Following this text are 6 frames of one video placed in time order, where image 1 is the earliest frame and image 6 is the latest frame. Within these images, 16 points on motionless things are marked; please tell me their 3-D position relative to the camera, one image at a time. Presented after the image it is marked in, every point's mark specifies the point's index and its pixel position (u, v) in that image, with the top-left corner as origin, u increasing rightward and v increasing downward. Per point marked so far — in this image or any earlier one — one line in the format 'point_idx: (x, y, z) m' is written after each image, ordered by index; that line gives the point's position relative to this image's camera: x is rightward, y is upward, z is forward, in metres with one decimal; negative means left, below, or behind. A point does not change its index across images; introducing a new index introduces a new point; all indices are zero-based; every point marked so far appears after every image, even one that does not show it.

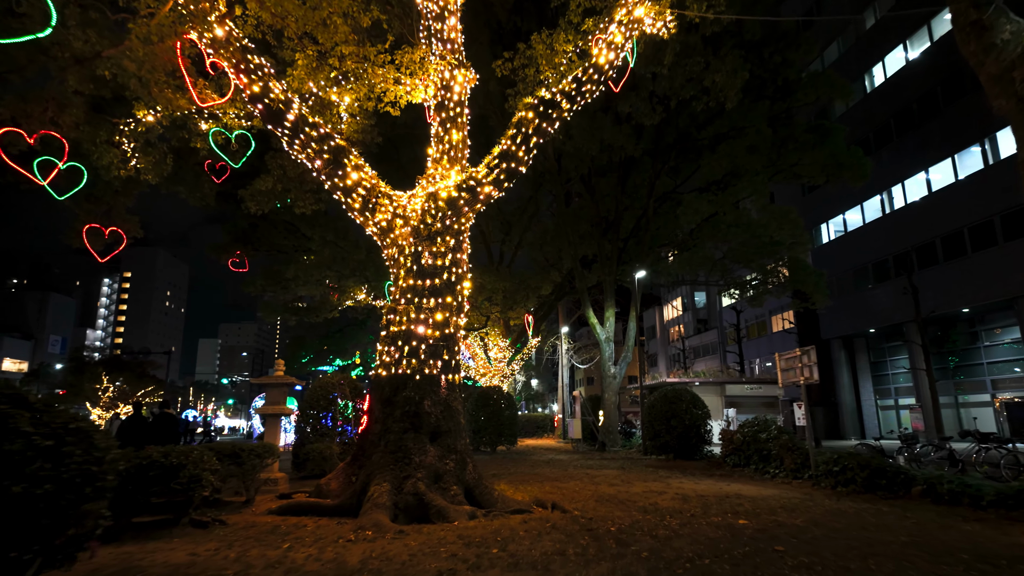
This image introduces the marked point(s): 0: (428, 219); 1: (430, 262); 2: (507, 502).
0: (-1.0, +0.8, +6.8) m
1: (-1.0, +0.3, +6.7) m
2: (-0.1, -2.4, +6.3) m
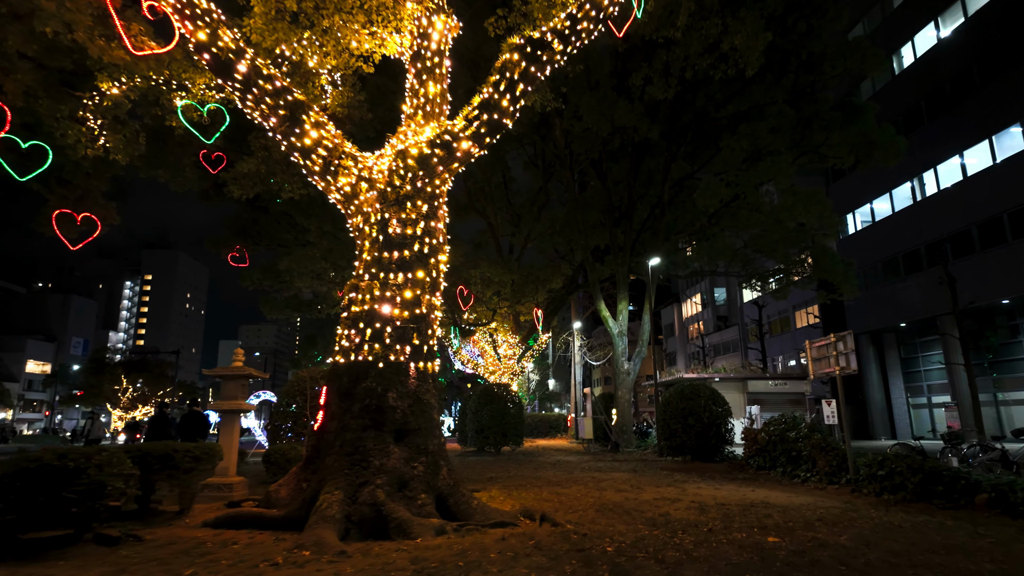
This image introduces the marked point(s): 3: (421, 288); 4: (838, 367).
0: (-1.2, +1.1, +5.8) m
1: (-1.1, +0.6, +5.7) m
2: (-0.2, -2.1, +5.3) m
3: (-0.9, 0.0, +5.7) m
4: (+4.9, -1.2, +8.4) m
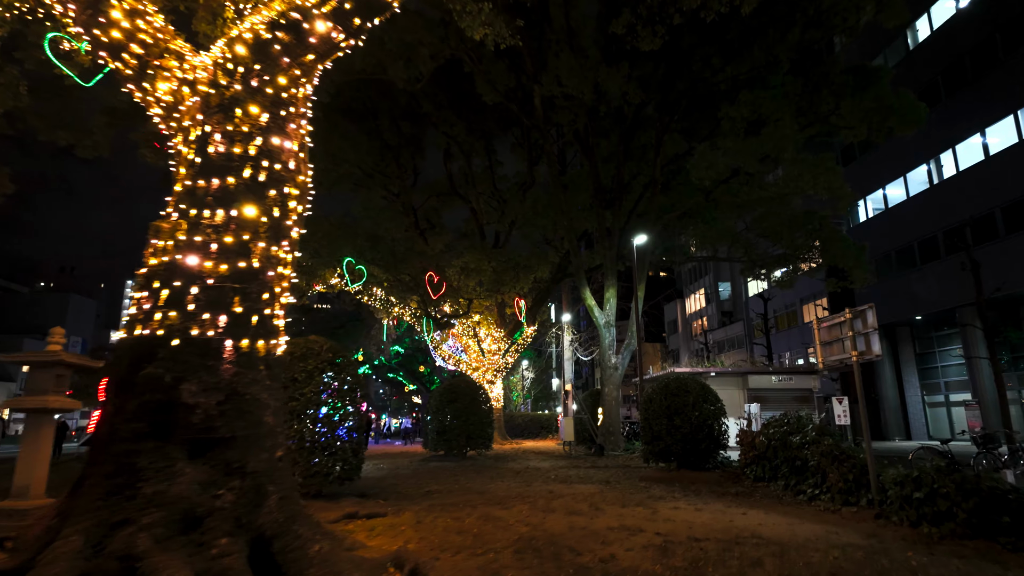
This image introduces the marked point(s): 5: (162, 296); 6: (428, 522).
0: (-2.1, +1.5, +4.1) m
1: (-2.0, +1.0, +4.0) m
2: (-1.1, -1.7, +3.6) m
3: (-1.8, +0.4, +3.9) m
4: (+4.0, -0.8, +6.6) m
5: (-2.3, -0.1, +3.7) m
6: (-0.8, -2.3, +5.6) m
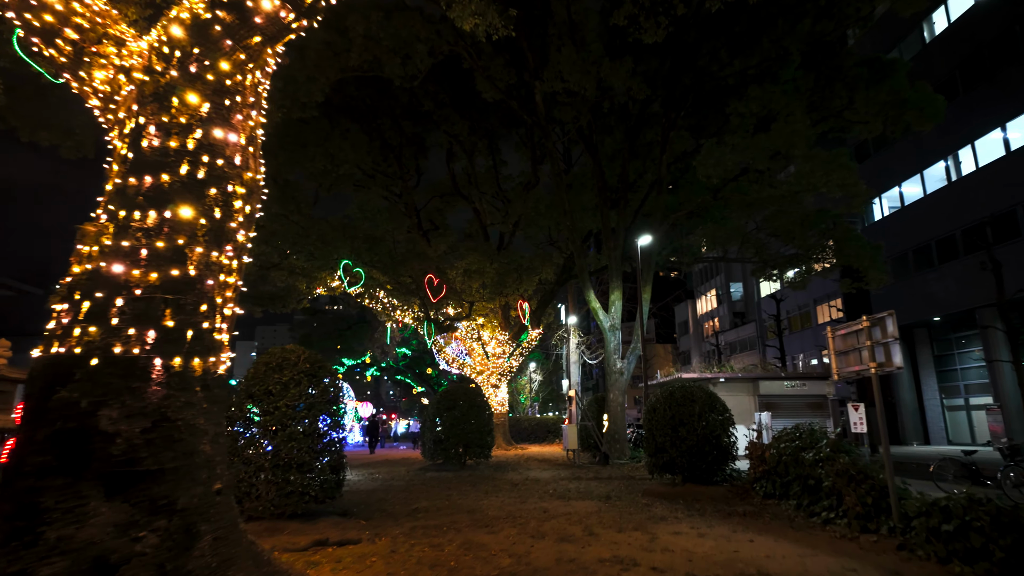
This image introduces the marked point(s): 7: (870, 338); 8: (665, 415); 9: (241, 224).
0: (-2.3, +1.4, +3.6) m
1: (-2.2, +0.9, +3.5) m
2: (-1.3, -1.8, +3.1) m
3: (-2.0, +0.3, +3.5) m
4: (+3.9, -0.8, +6.0) m
5: (-2.5, -0.1, +3.3) m
6: (-0.9, -2.4, +5.1) m
7: (+3.9, -0.5, +6.1) m
8: (+2.7, -2.2, +9.8) m
9: (-1.8, +0.4, +3.8) m
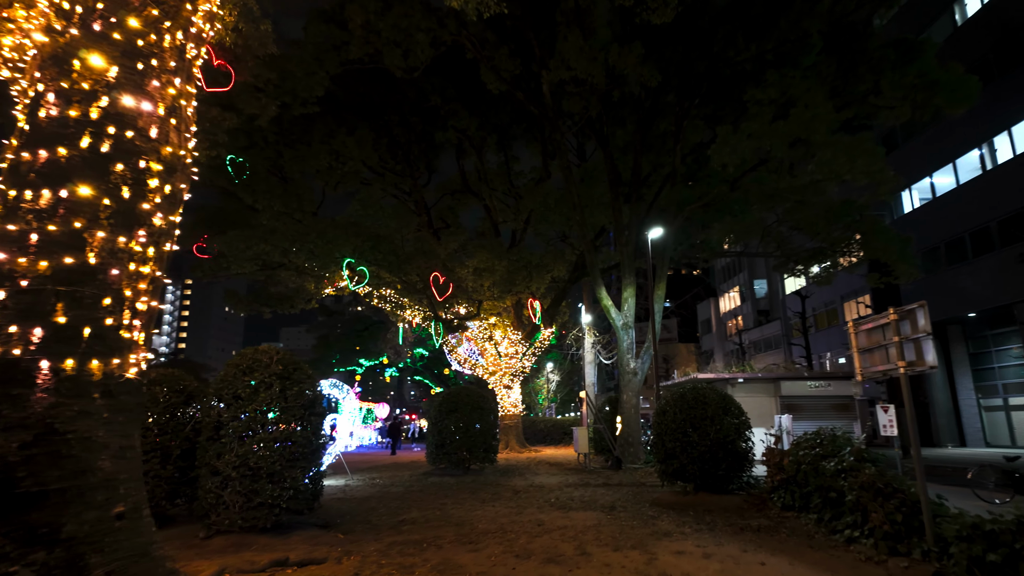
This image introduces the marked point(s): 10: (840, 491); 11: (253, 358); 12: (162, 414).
0: (-2.5, +1.5, +3.2) m
1: (-2.5, +0.9, +3.1) m
2: (-1.6, -1.8, +2.6) m
3: (-2.3, +0.4, +3.0) m
4: (+3.7, -0.7, +5.4) m
5: (-2.8, -0.1, +2.8) m
6: (-1.1, -2.3, +4.6) m
7: (+3.7, -0.4, +5.4) m
8: (+2.7, -2.1, +9.2) m
9: (-2.1, +0.5, +3.3) m
10: (+3.5, -2.1, +6.0) m
11: (-2.9, -0.8, +6.3) m
12: (-4.2, -1.5, +6.7) m
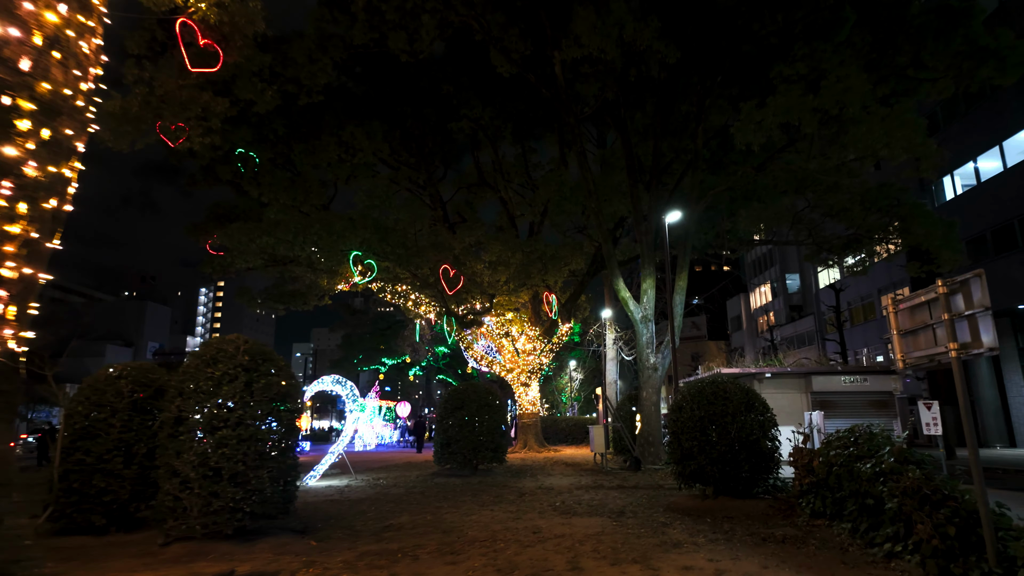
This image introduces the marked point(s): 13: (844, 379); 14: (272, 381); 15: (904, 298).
0: (-2.8, +1.7, +2.6) m
1: (-2.8, +1.1, +2.6) m
2: (-1.9, -1.6, +2.0) m
3: (-2.6, +0.5, +2.5) m
4: (+3.5, -0.5, +4.5) m
5: (-3.1, +0.1, +2.3) m
6: (-1.3, -2.1, +4.0) m
7: (+3.6, -0.2, +4.6) m
8: (+2.7, -1.9, +8.4) m
9: (-2.3, +0.7, +2.8) m
10: (+3.4, -1.9, +5.1) m
11: (-3.0, -0.6, +5.8) m
12: (-4.2, -1.3, +6.2) m
13: (+8.3, -2.3, +14.0) m
14: (-2.5, -1.0, +5.8) m
15: (+3.7, -0.1, +5.3) m
